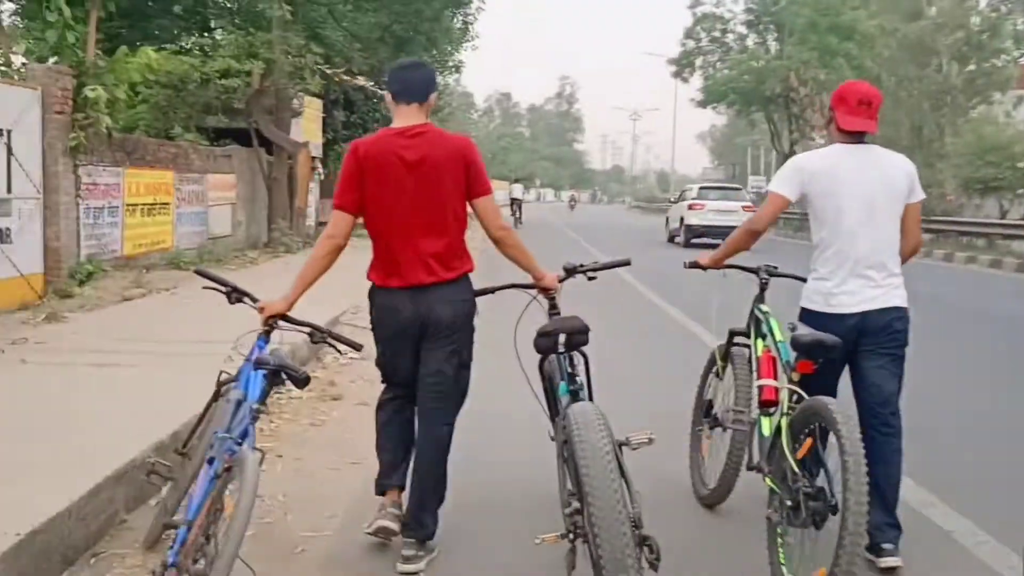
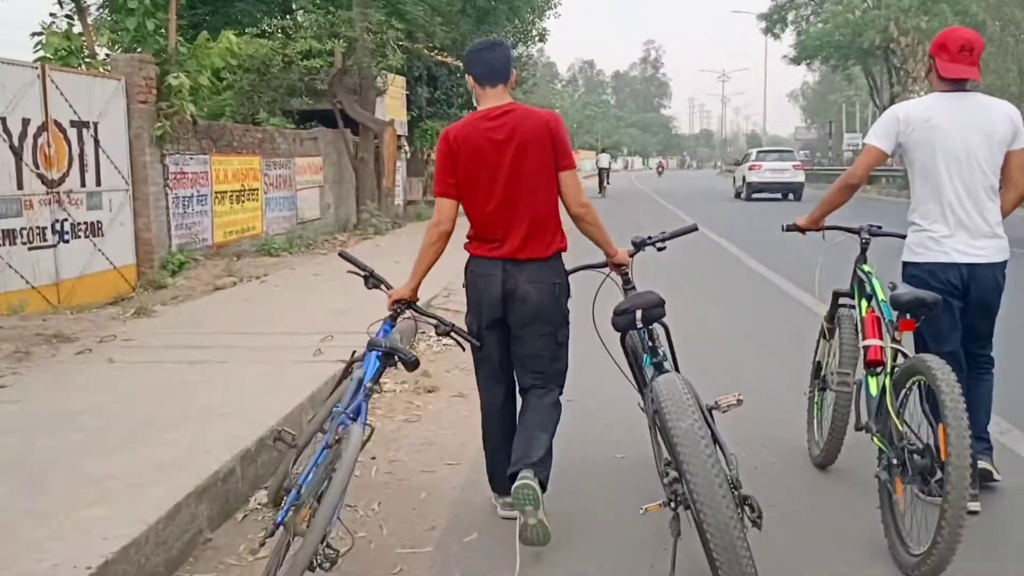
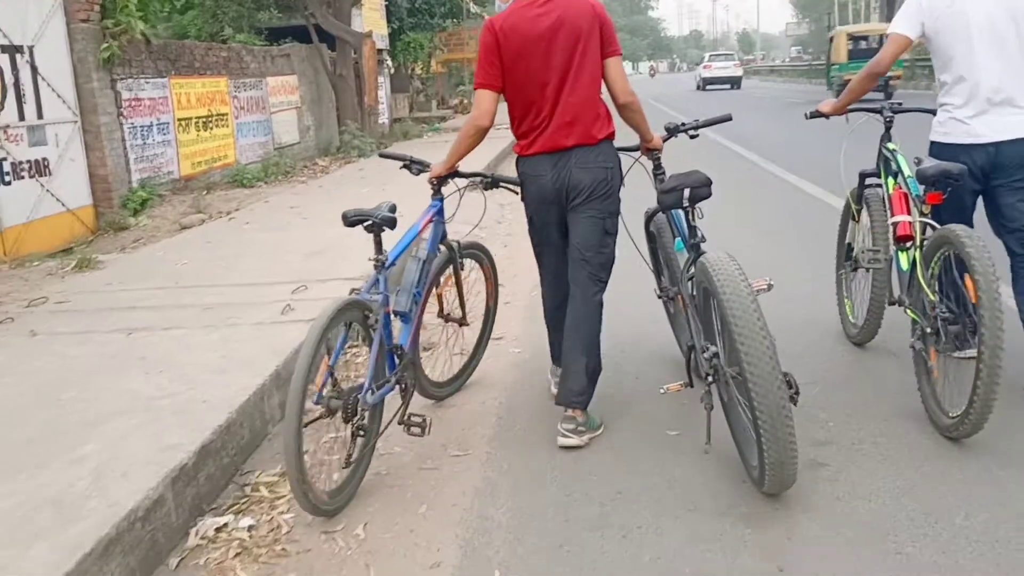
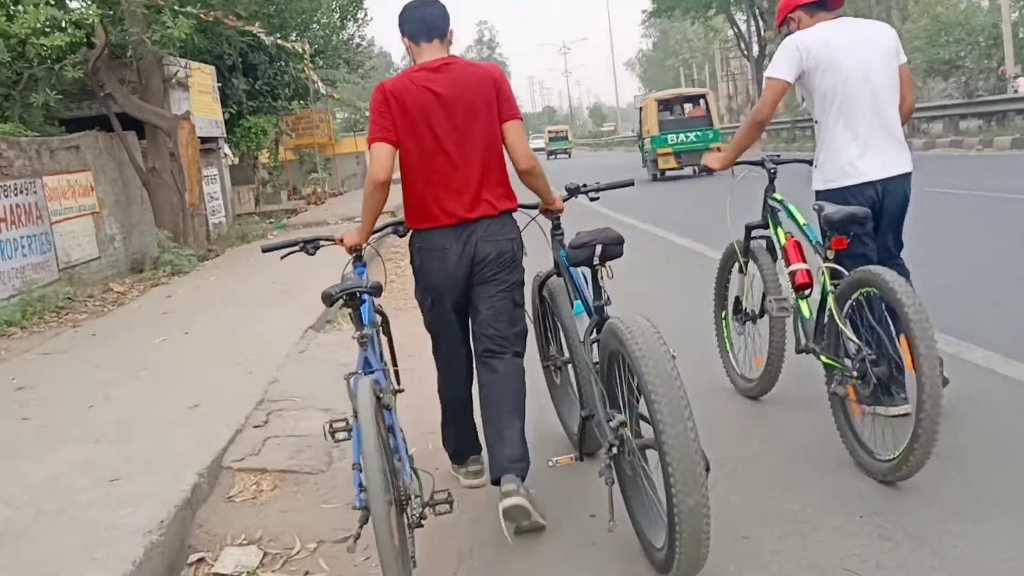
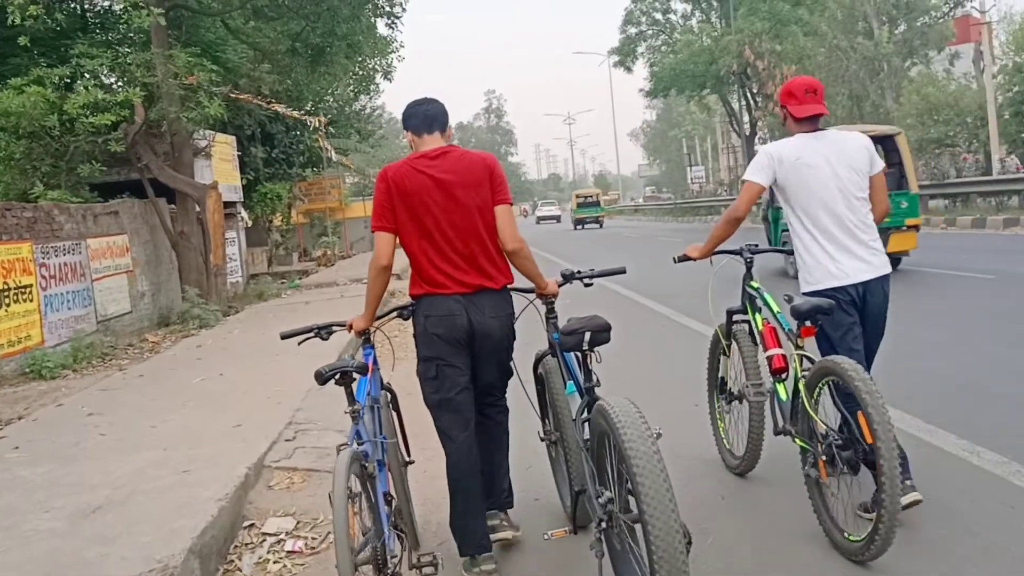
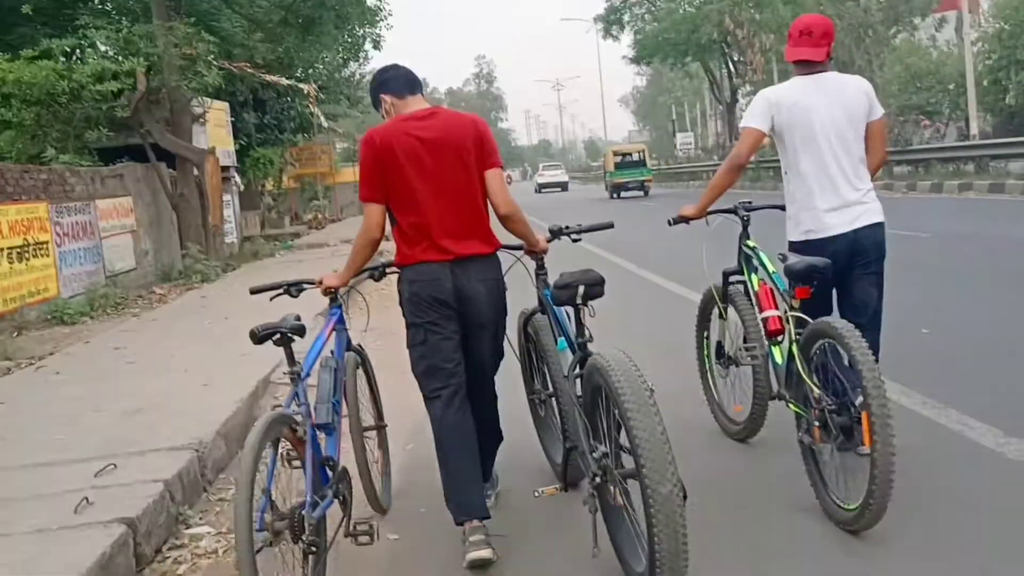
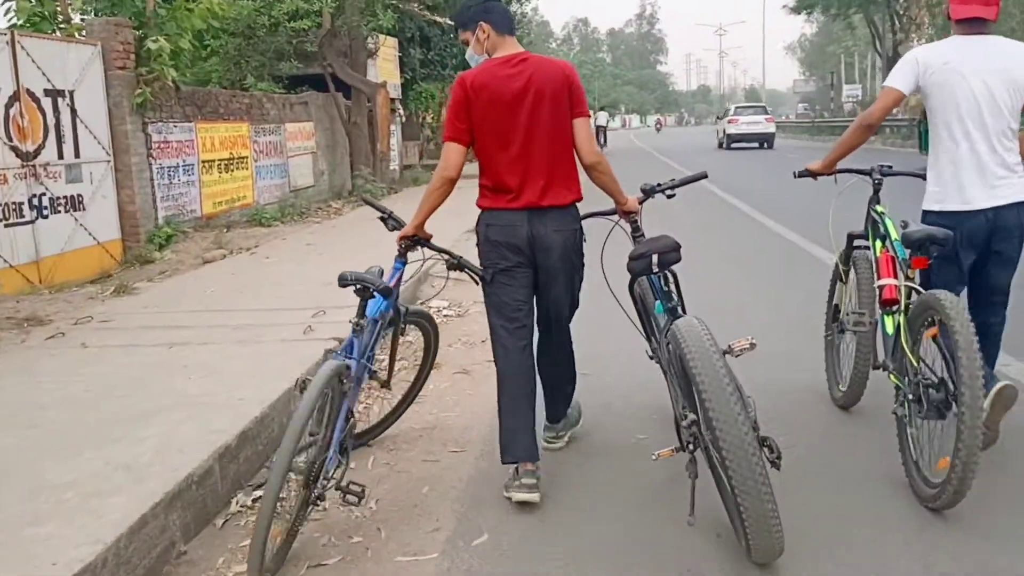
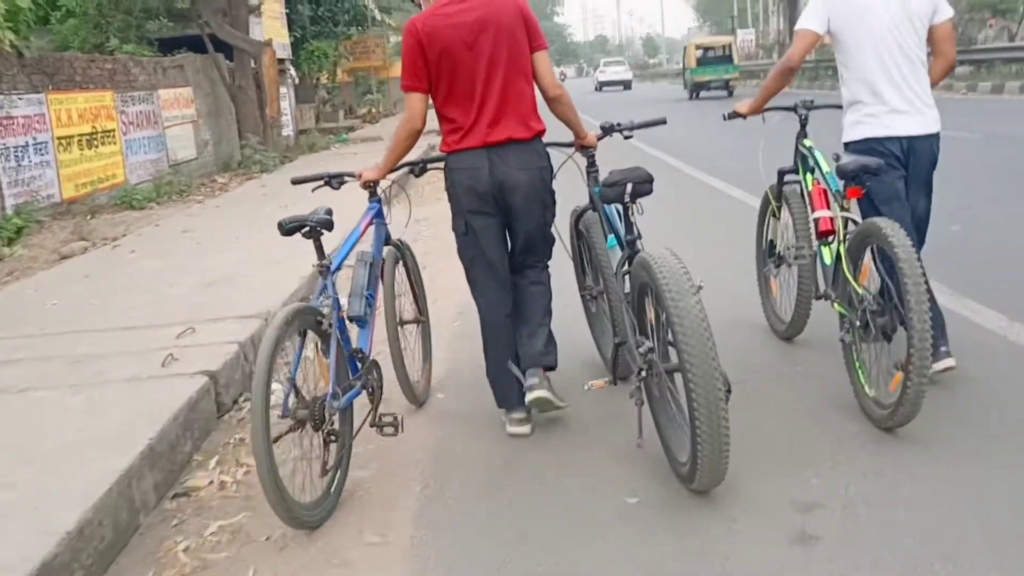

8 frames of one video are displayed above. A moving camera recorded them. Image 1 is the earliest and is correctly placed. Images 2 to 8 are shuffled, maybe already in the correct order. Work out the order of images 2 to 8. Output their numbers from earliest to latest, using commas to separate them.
2, 7, 3, 8, 6, 5, 4
